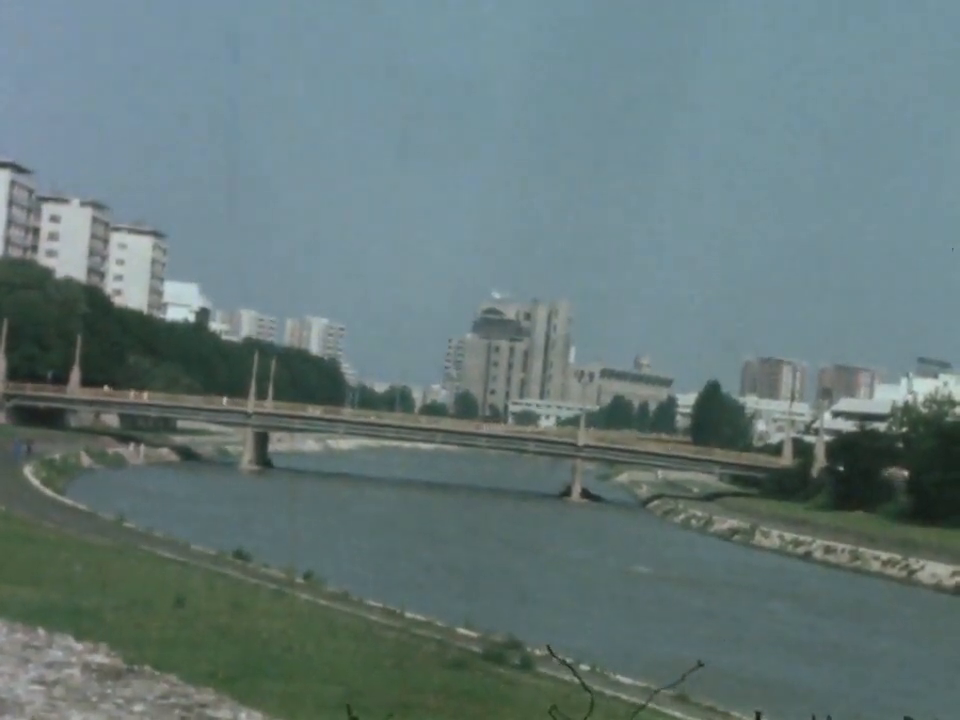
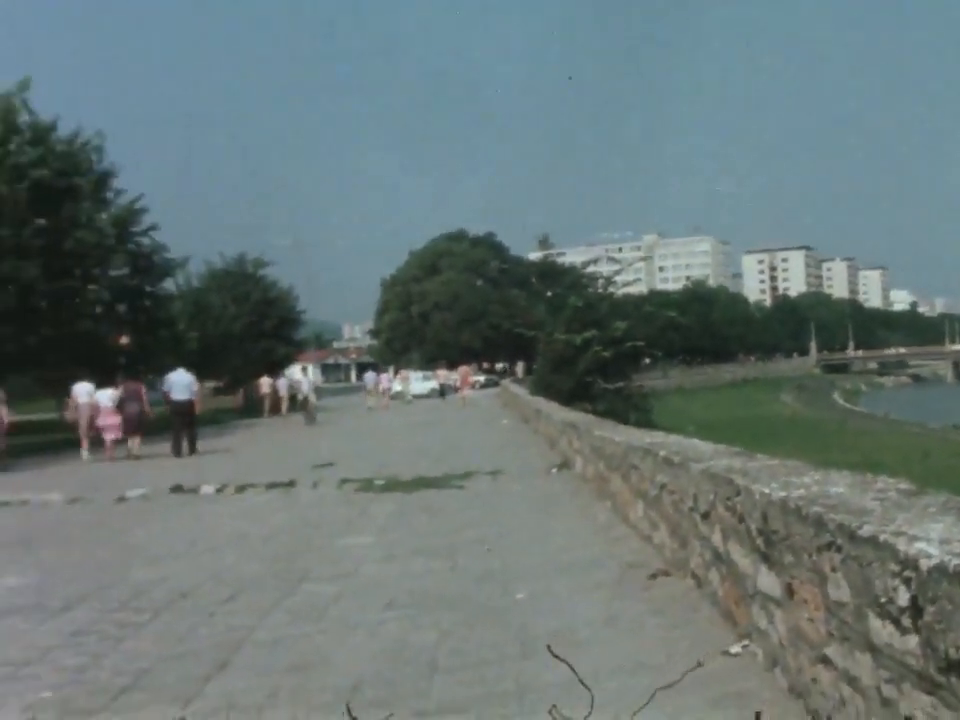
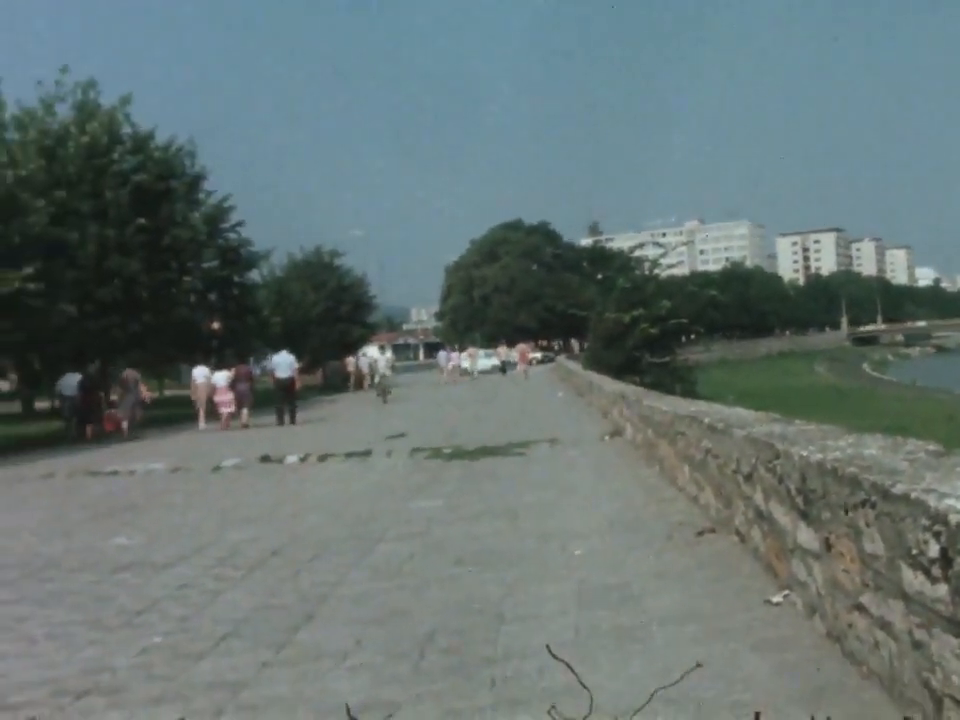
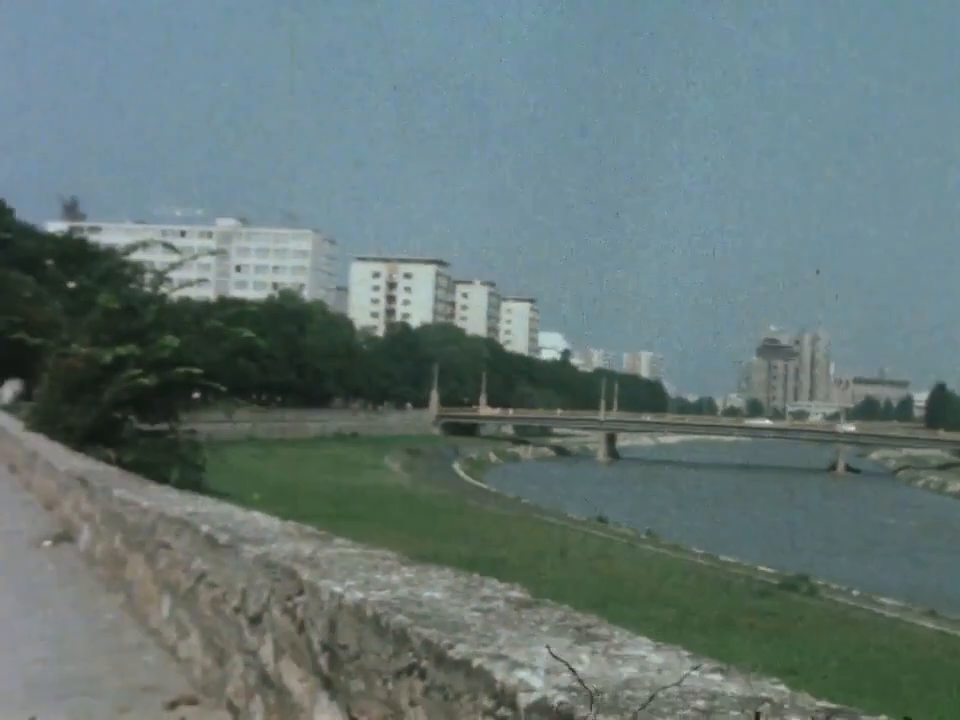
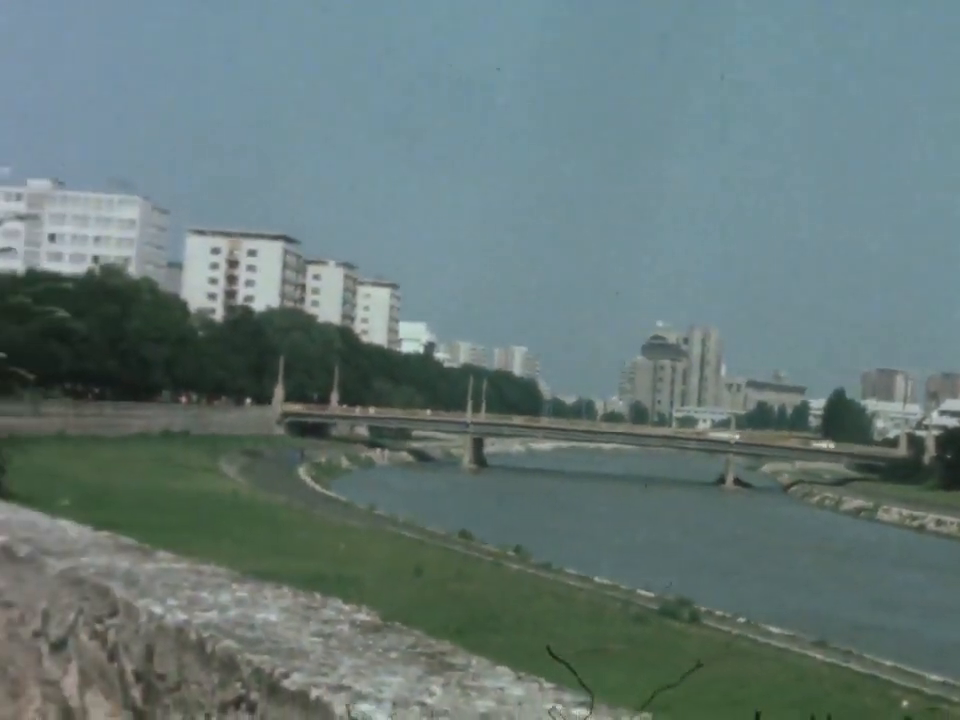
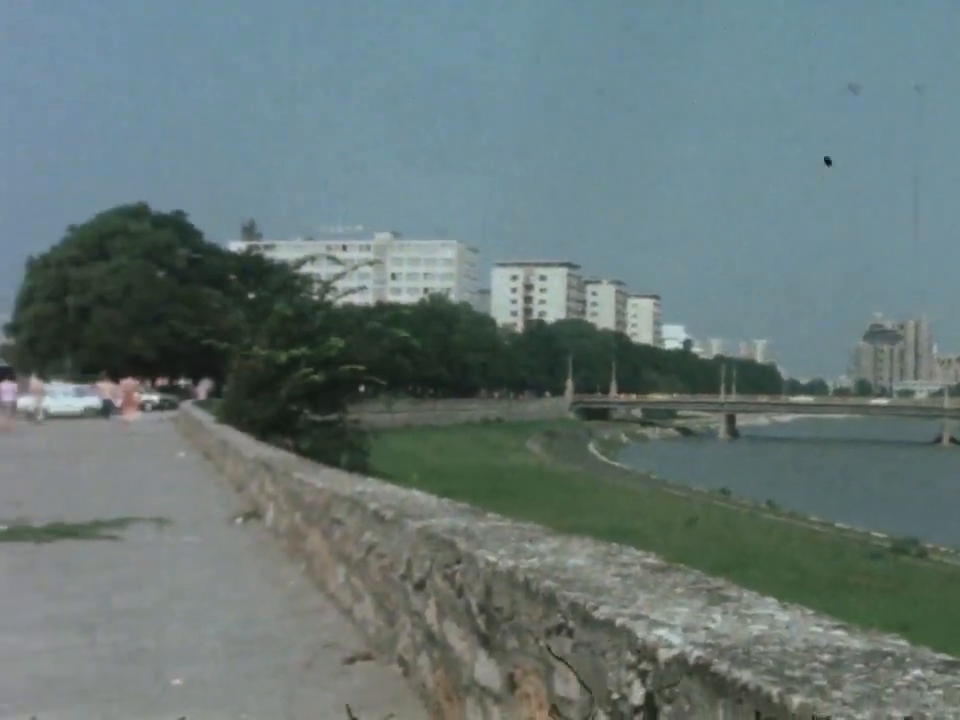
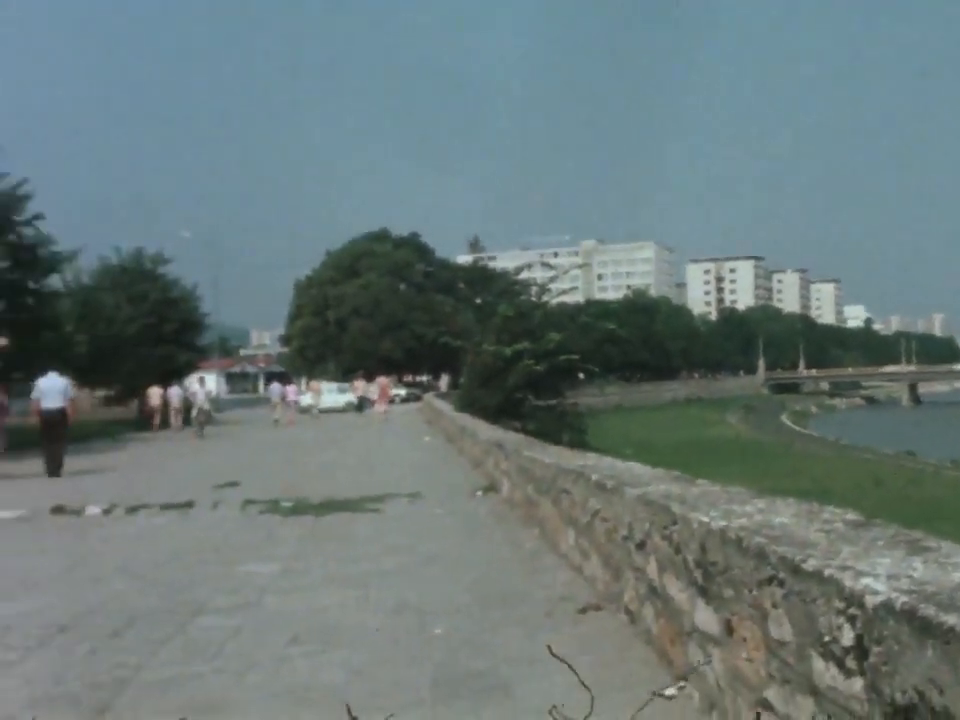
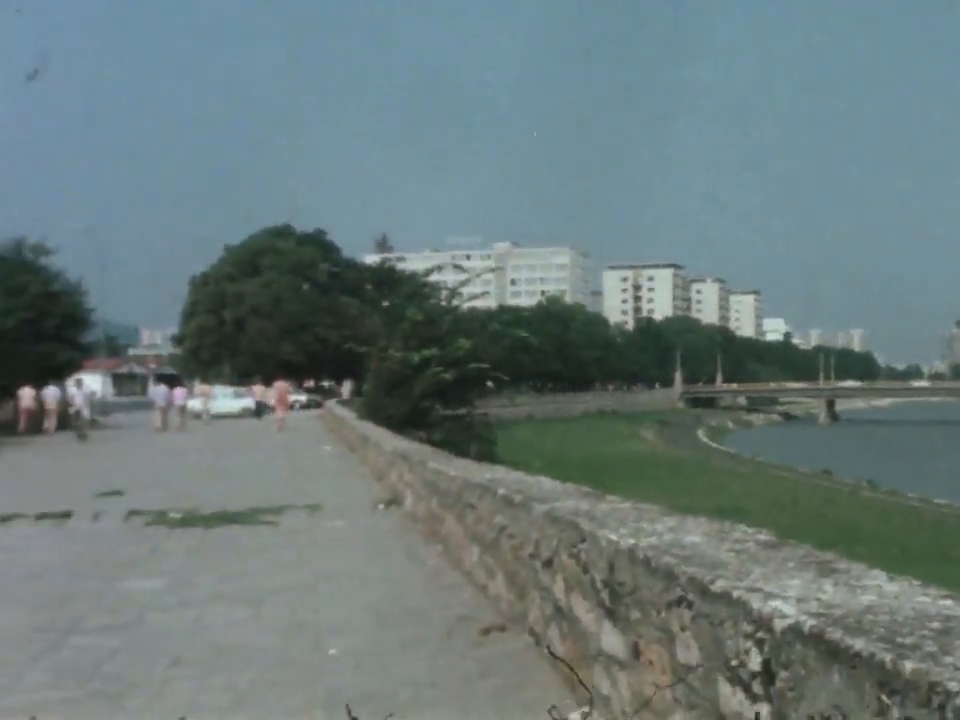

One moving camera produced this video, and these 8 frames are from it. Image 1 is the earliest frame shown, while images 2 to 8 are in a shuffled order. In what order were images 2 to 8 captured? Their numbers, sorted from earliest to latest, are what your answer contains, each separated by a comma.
5, 4, 6, 8, 7, 2, 3
